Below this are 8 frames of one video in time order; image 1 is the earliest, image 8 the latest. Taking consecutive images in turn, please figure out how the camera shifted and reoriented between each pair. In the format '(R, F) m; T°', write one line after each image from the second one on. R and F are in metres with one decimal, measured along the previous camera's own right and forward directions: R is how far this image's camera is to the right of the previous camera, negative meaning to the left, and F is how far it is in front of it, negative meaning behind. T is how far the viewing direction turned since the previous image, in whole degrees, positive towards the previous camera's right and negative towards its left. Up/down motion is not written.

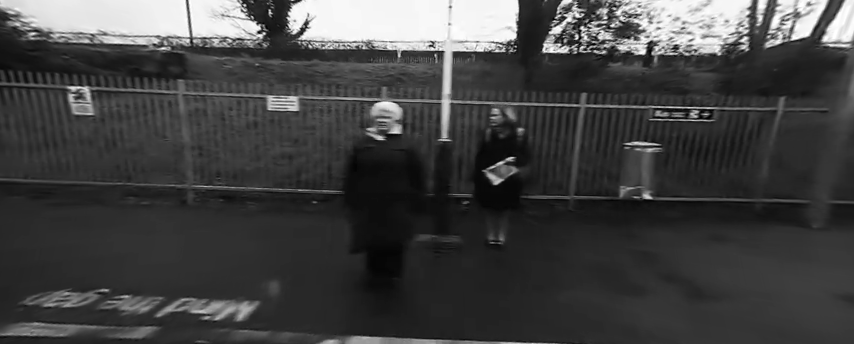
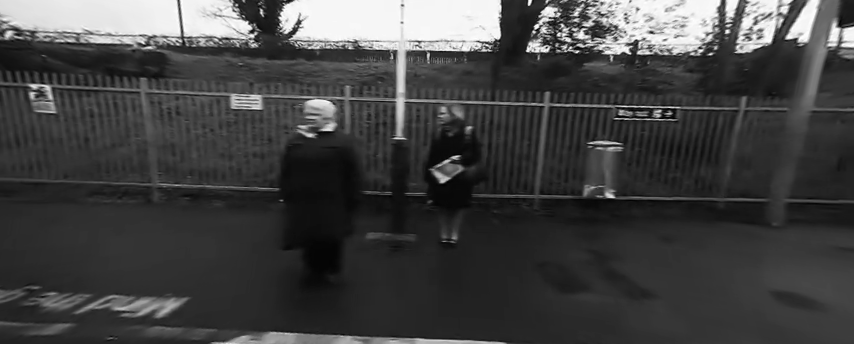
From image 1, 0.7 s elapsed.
(+0.5, 0.0) m; 0°
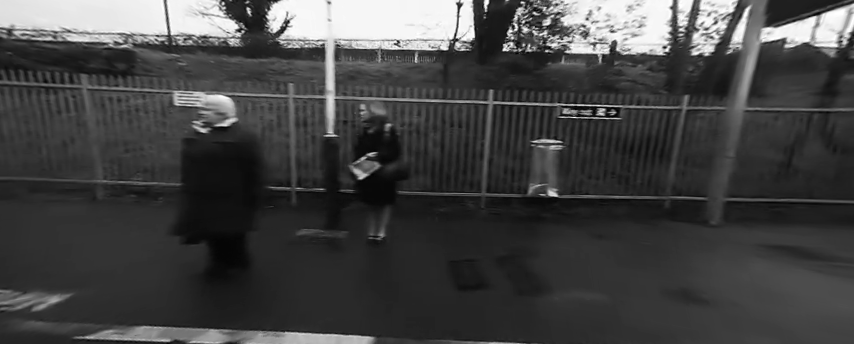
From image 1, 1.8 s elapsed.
(+0.8, 0.0) m; 0°
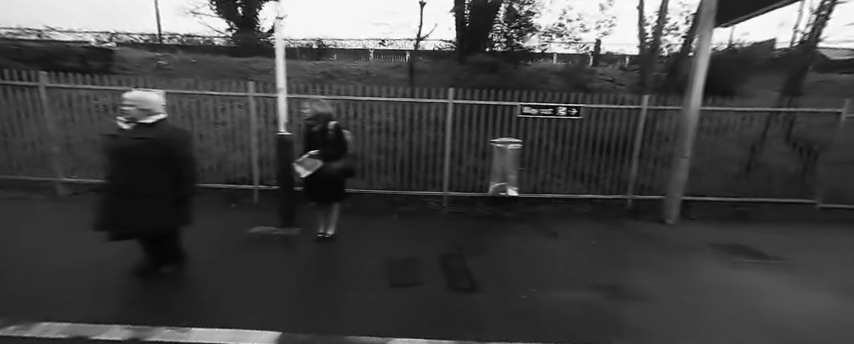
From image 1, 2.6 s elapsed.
(+0.6, 0.0) m; 0°
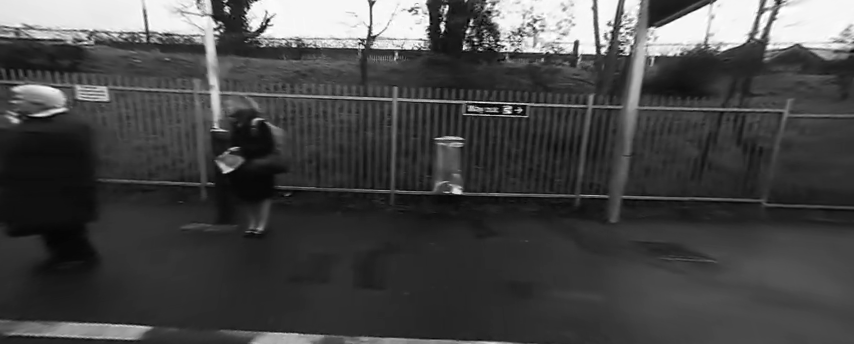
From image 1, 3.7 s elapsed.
(+0.8, 0.0) m; 0°
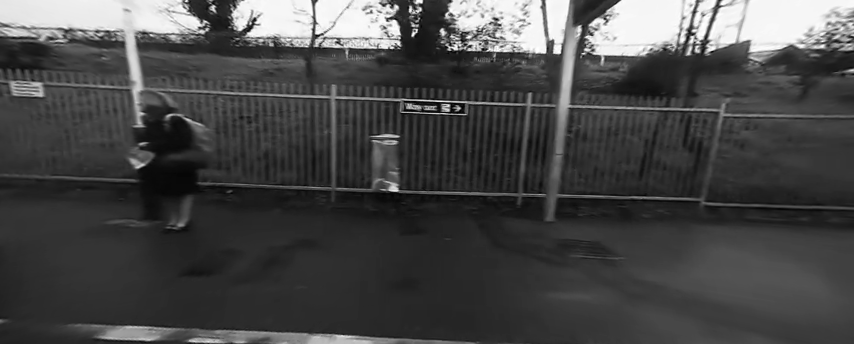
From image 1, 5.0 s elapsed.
(+0.9, 0.0) m; 0°
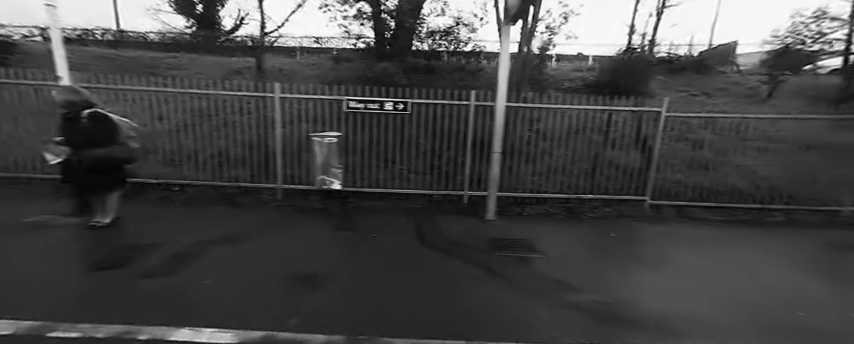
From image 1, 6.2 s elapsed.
(+0.8, 0.0) m; 0°
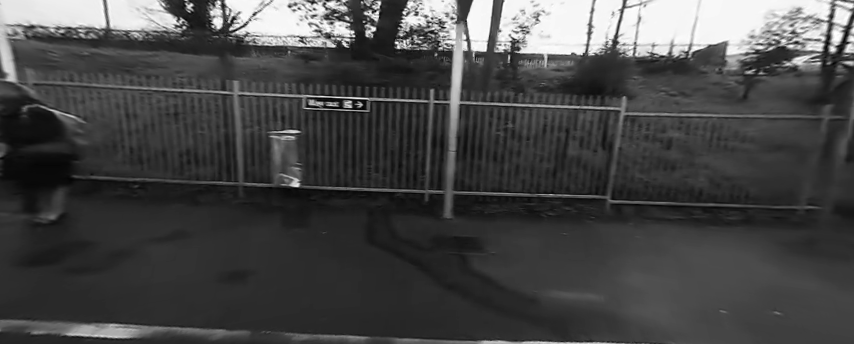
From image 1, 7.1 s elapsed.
(+0.6, 0.0) m; 0°
